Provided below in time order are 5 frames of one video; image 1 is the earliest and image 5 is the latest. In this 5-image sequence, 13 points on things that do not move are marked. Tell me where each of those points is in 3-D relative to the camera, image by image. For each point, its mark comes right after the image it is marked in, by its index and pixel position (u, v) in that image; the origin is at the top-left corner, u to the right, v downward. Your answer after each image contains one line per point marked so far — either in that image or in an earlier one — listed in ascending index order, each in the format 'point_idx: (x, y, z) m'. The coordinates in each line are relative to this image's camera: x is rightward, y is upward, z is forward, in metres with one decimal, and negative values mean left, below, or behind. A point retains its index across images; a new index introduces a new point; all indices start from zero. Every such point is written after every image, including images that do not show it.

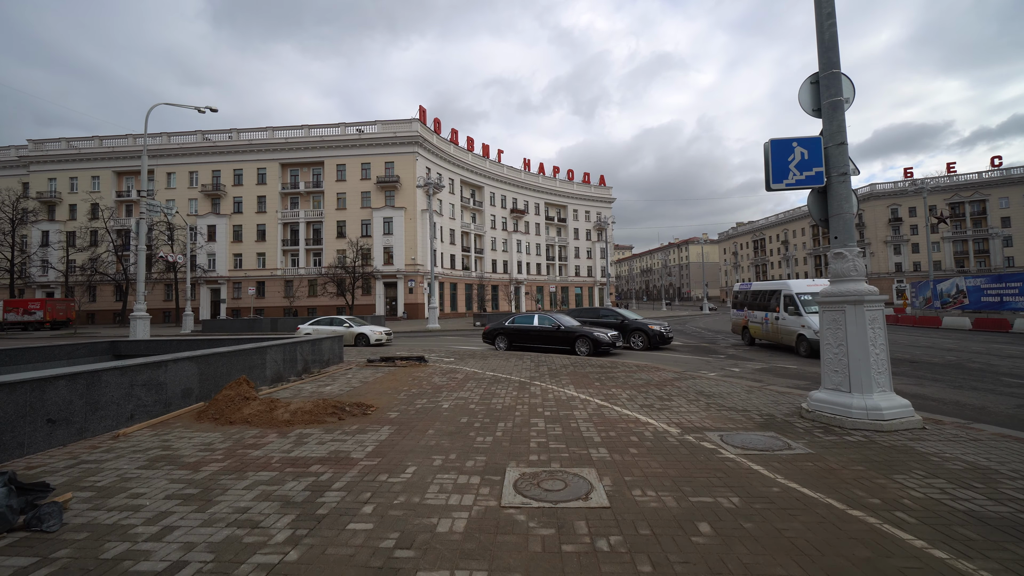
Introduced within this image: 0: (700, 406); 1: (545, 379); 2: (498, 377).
0: (+2.8, -1.8, +6.6) m
1: (+0.7, -1.9, +9.4) m
2: (-0.3, -2.0, +9.6) m
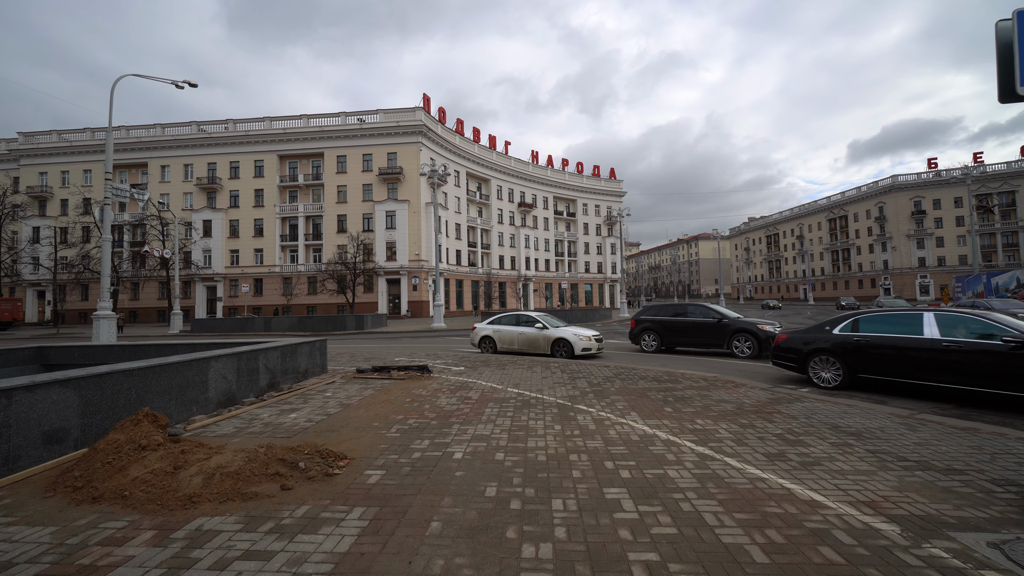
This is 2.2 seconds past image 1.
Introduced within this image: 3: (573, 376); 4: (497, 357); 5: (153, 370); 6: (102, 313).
0: (+3.3, -1.6, +4.1) m
1: (+1.2, -1.8, +6.9) m
2: (+0.2, -1.8, +7.1) m
3: (+1.2, -1.8, +8.9) m
4: (-0.4, -1.9, +12.1) m
5: (-4.5, -1.0, +5.5) m
6: (-15.2, -0.9, +16.5) m
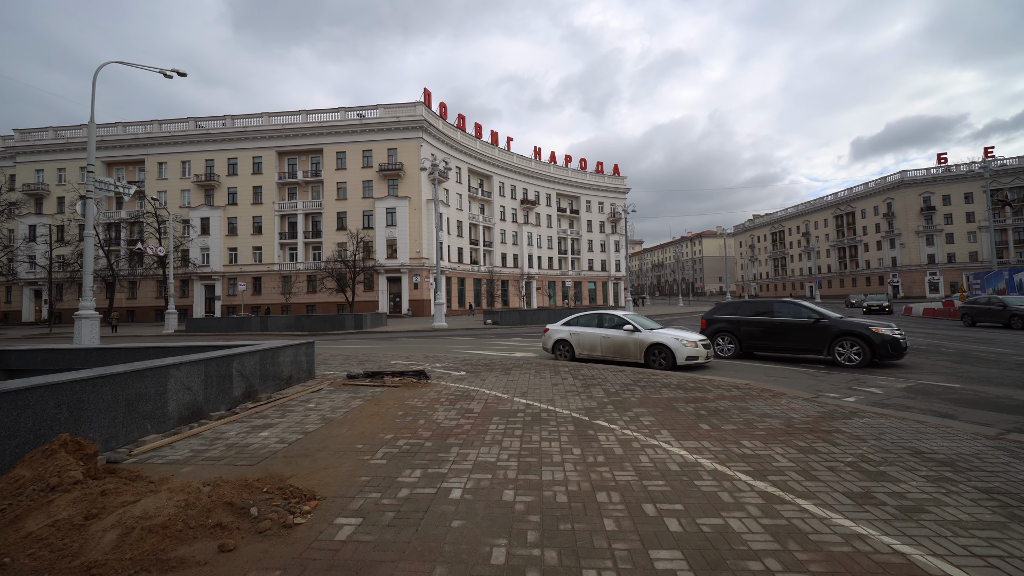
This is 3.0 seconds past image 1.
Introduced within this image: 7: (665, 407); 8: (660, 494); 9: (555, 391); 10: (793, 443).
0: (+3.4, -1.5, +3.1) m
1: (+1.3, -1.7, +6.0) m
2: (+0.3, -1.7, +6.2) m
3: (+1.4, -1.7, +7.9) m
4: (-0.3, -1.9, +11.2) m
5: (-4.4, -1.0, +4.6) m
6: (-15.0, -0.9, +15.6) m
7: (+2.2, -1.7, +6.3) m
8: (+1.2, -1.6, +3.5) m
9: (+0.7, -1.8, +7.6) m
10: (+2.9, -1.6, +4.6) m
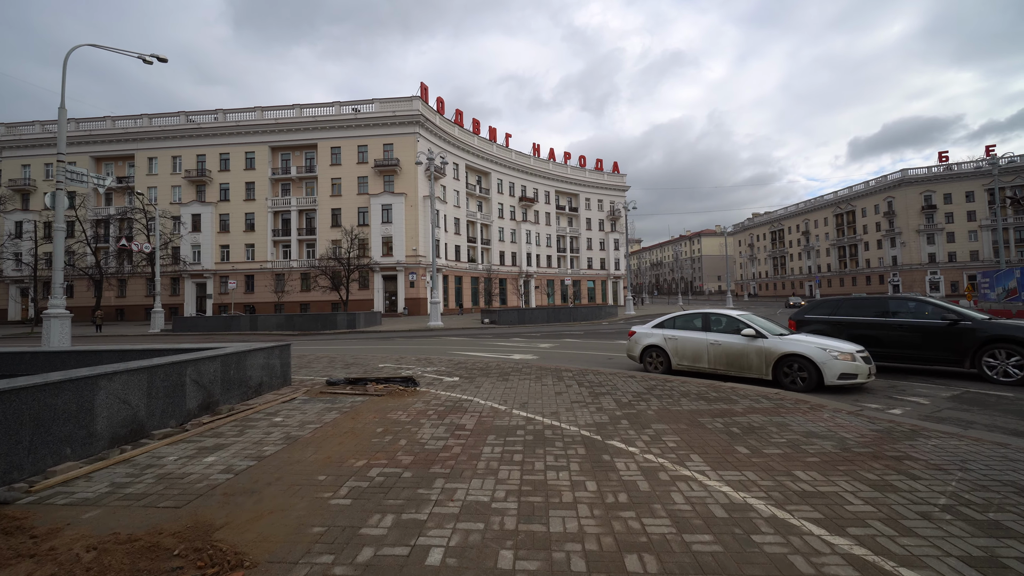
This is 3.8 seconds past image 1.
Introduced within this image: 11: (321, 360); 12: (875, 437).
0: (+3.4, -1.5, +2.3) m
1: (+1.3, -1.6, +5.1) m
2: (+0.3, -1.7, +5.2) m
3: (+1.3, -1.7, +7.0) m
4: (-0.3, -1.8, +10.3) m
5: (-4.4, -0.9, +3.7) m
6: (-15.1, -0.8, +14.6) m
7: (+2.1, -1.6, +5.4) m
8: (+1.2, -1.6, +2.6) m
9: (+0.7, -1.7, +6.7) m
10: (+2.9, -1.6, +3.7) m
11: (-5.1, -1.9, +12.0) m
12: (+3.8, -1.5, +4.6) m
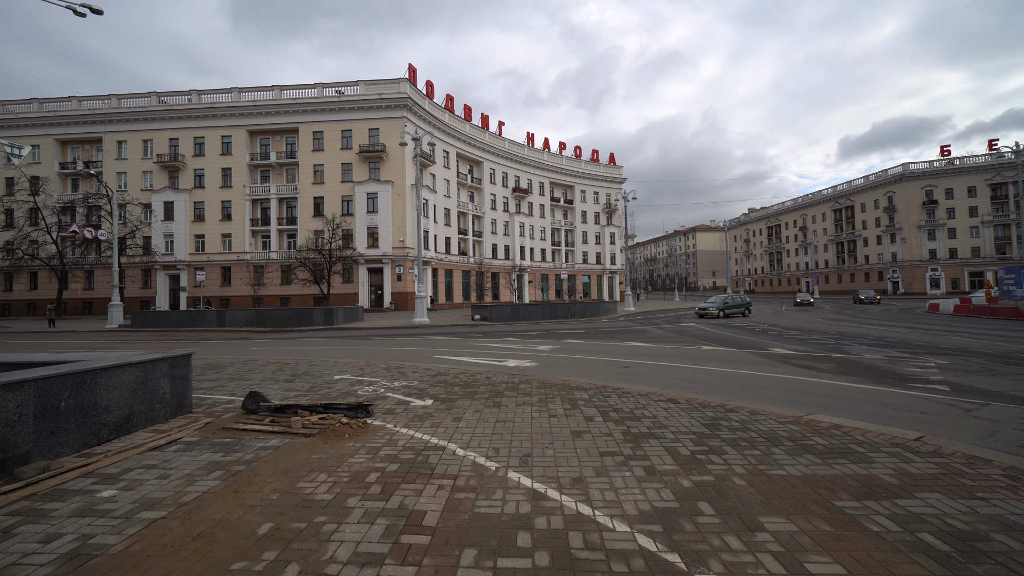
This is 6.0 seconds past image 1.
0: (+3.4, -1.4, -0.1) m
1: (+1.3, -1.5, +2.7) m
2: (+0.3, -1.6, +2.8) m
3: (+1.3, -1.5, +4.6) m
4: (-0.4, -1.6, +7.9) m
5: (-4.4, -0.8, +1.2) m
6: (-15.3, -0.5, +12.0) m
7: (+2.1, -1.5, +3.0) m
8: (+1.2, -1.5, +0.2) m
9: (+0.7, -1.6, +4.3) m
10: (+2.9, -1.5, +1.3) m
11: (-5.3, -1.7, +9.5) m
12: (+3.8, -1.5, +2.3) m
